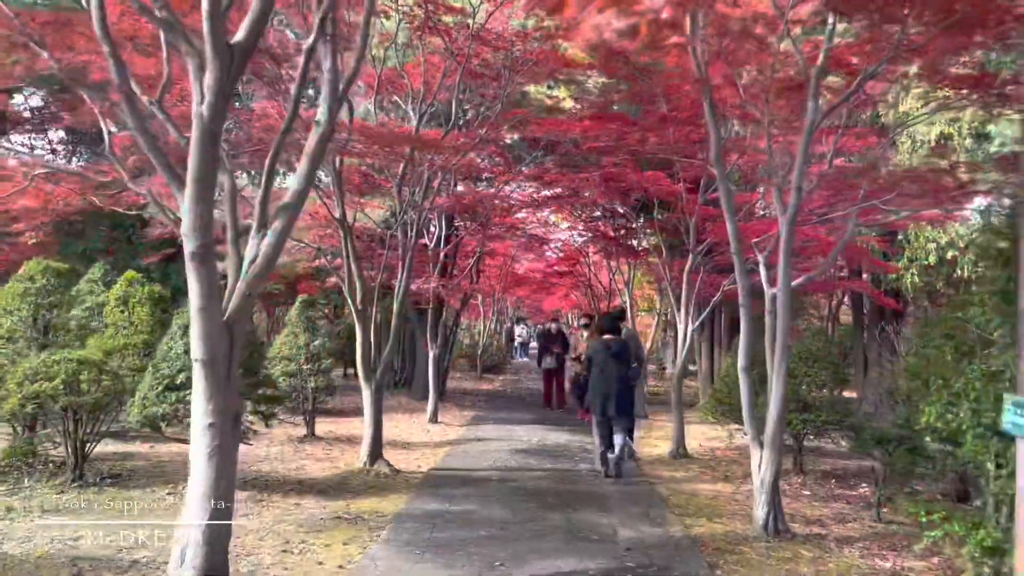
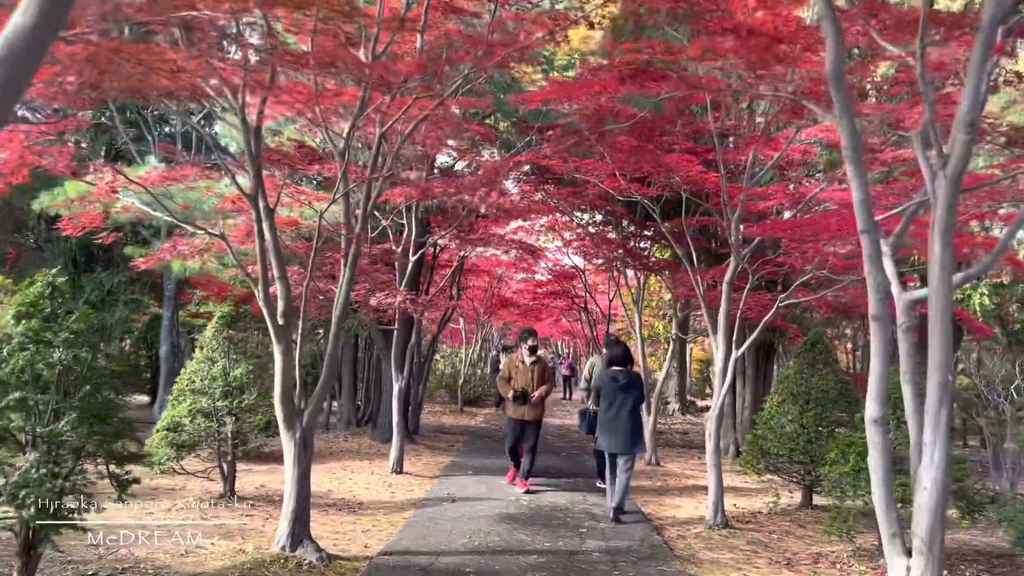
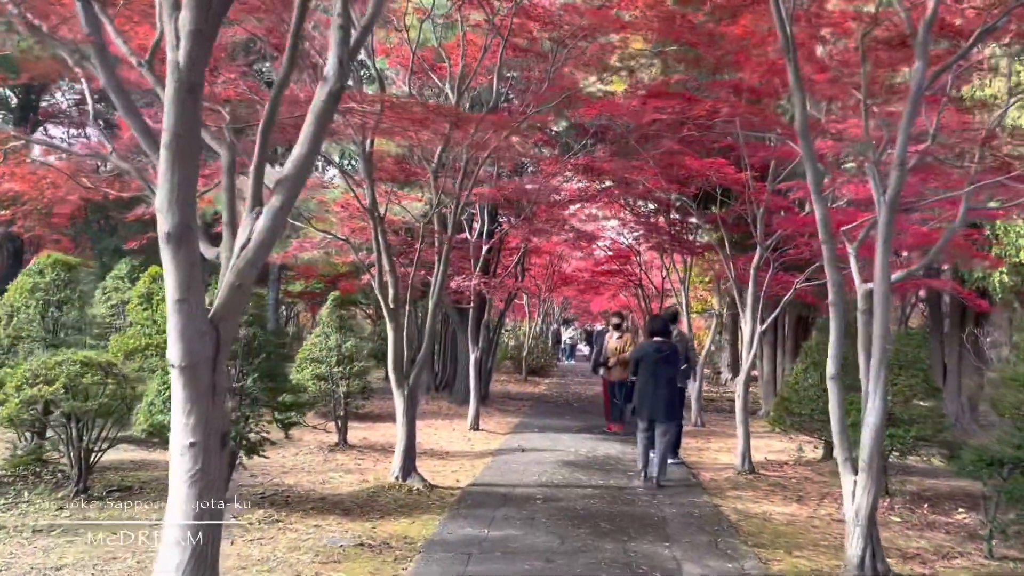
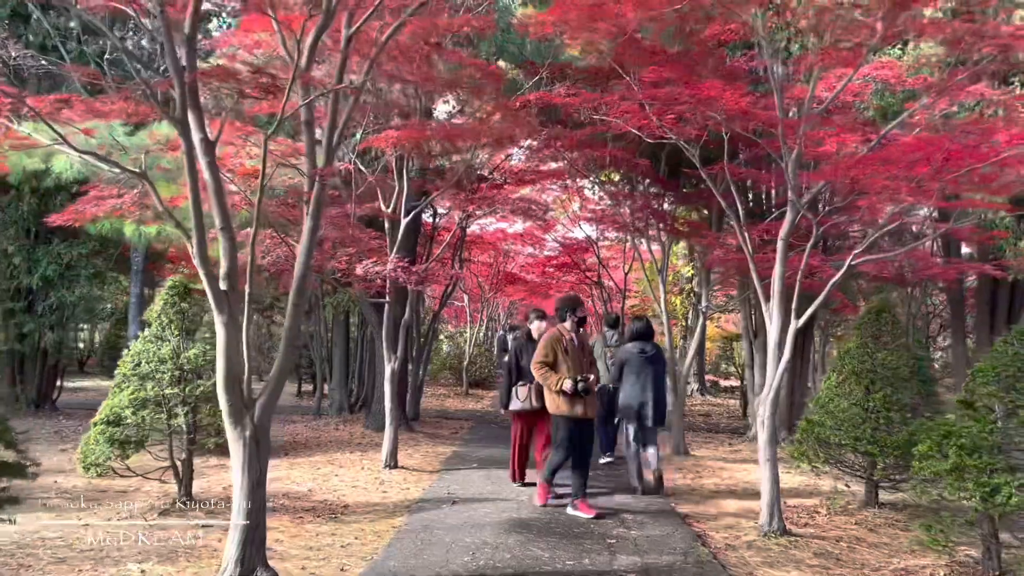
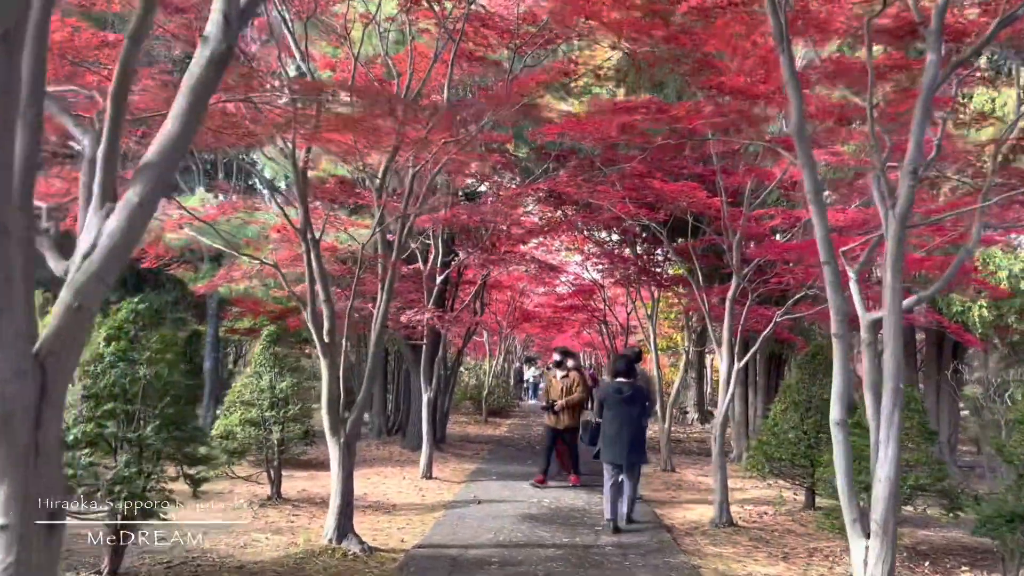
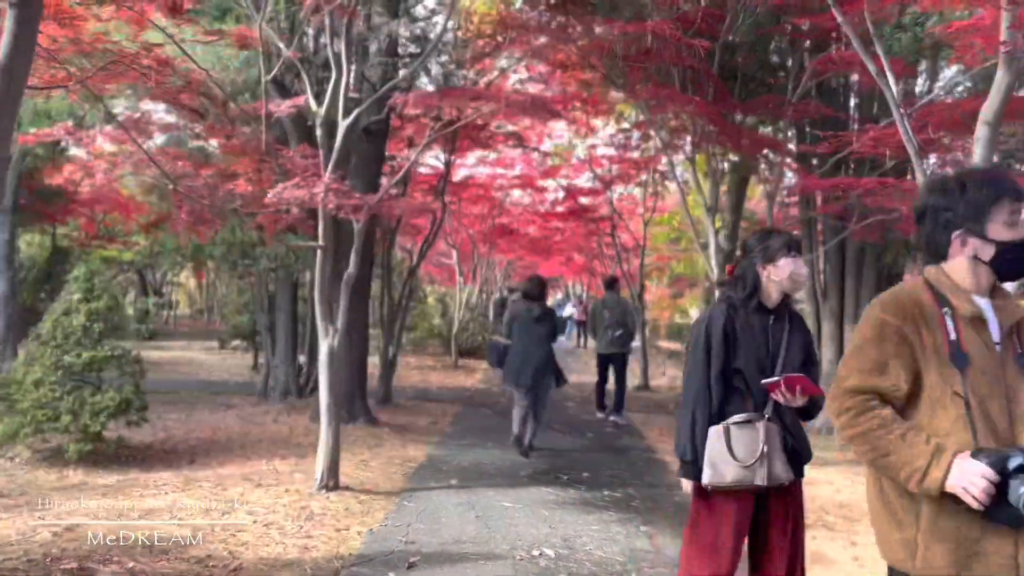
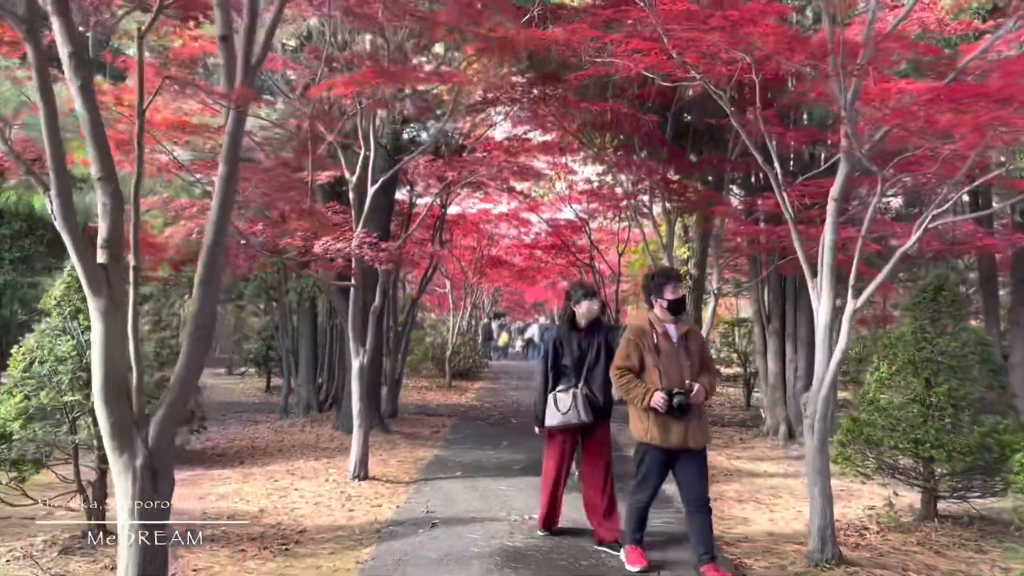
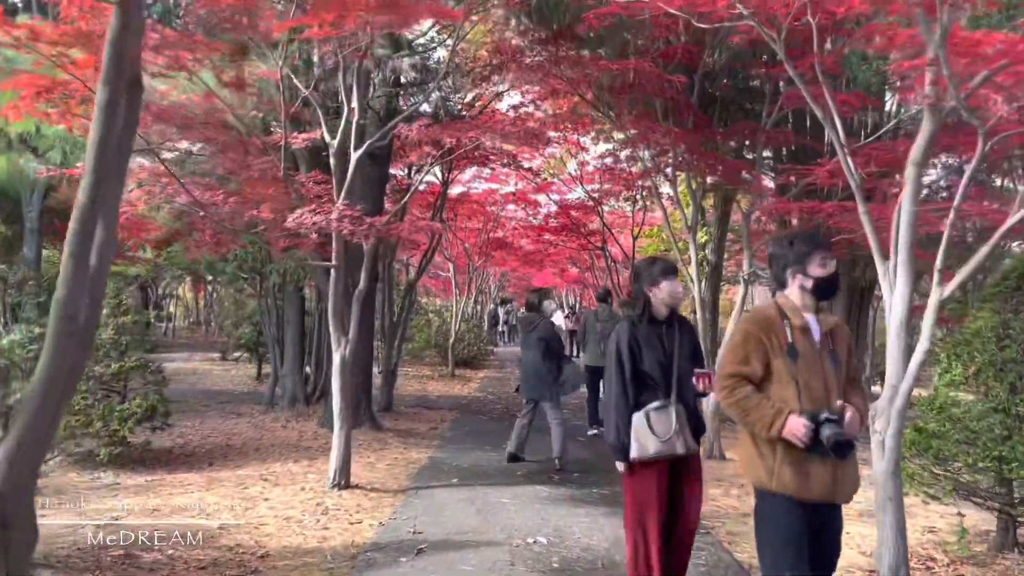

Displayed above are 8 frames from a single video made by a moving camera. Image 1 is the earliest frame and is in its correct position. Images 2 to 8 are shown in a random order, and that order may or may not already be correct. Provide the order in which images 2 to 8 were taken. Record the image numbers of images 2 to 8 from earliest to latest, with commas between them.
3, 5, 2, 4, 7, 8, 6
